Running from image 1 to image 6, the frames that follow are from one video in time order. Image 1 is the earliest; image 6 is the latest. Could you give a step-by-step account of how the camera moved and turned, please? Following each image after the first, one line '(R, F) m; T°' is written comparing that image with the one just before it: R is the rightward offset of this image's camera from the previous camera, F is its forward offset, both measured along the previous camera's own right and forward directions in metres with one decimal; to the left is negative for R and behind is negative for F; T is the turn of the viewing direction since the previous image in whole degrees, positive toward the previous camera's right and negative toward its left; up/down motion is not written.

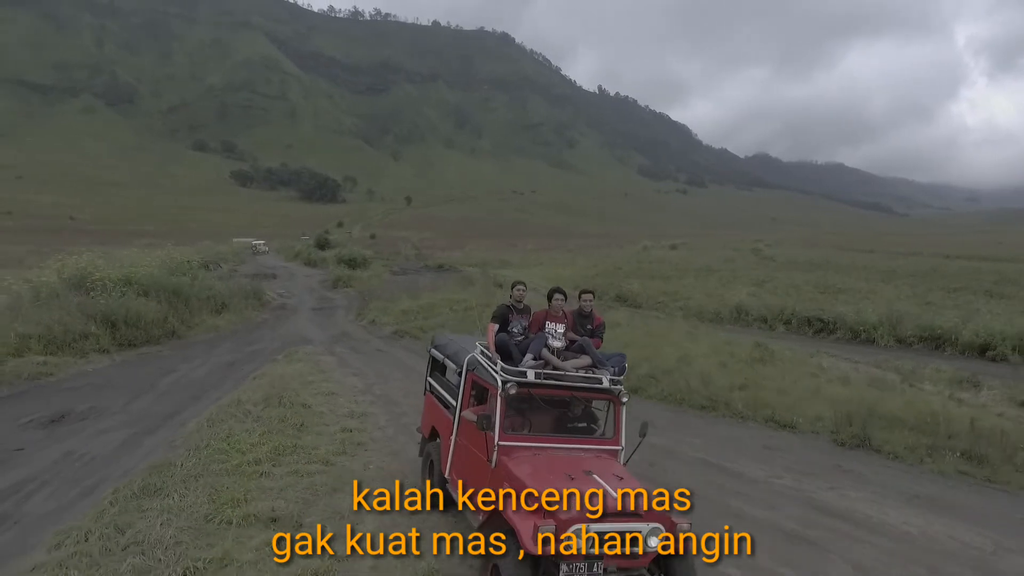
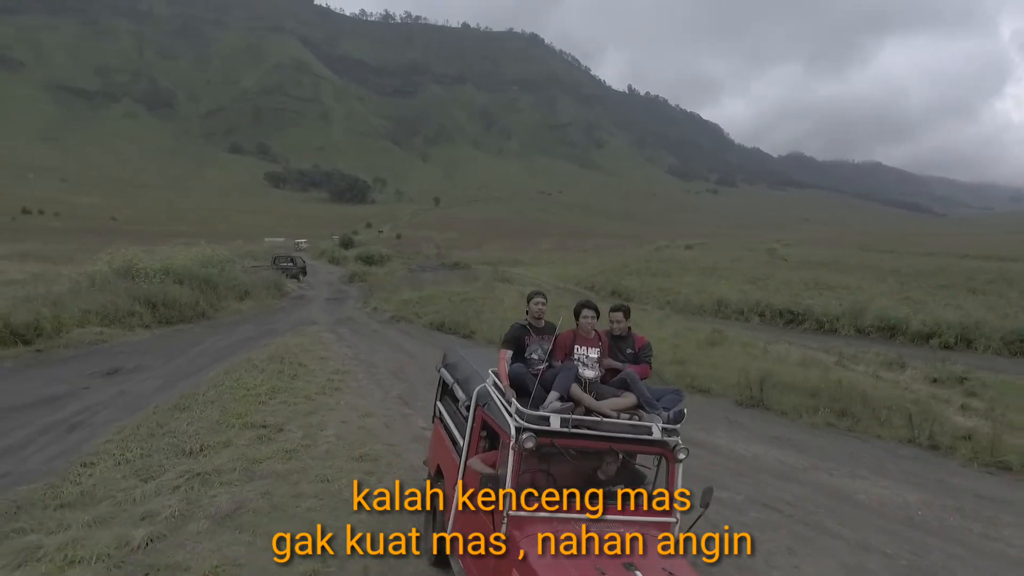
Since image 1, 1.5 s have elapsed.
(+1.9, -3.1) m; -3°
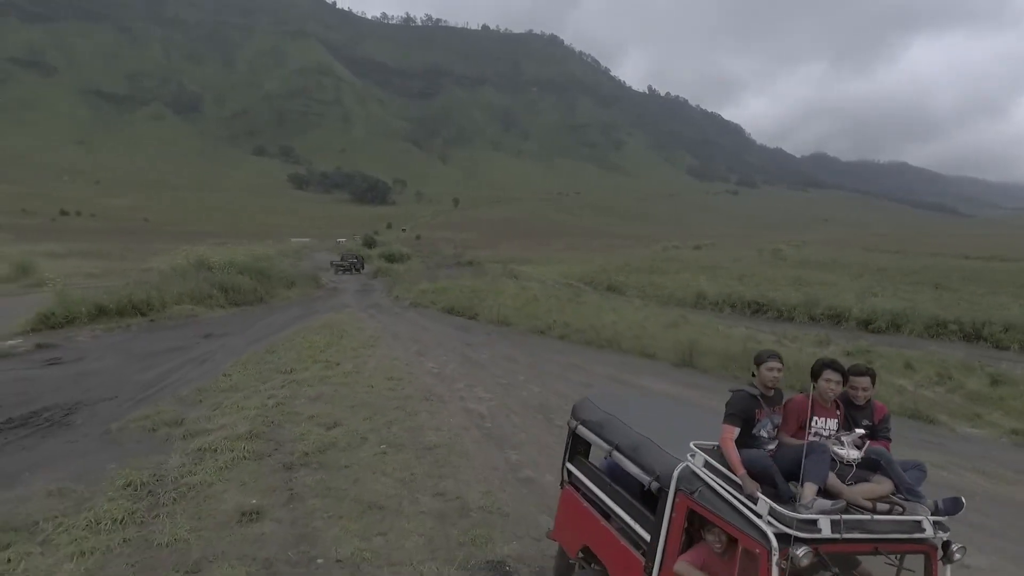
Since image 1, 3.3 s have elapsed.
(+1.0, -5.3) m; -2°
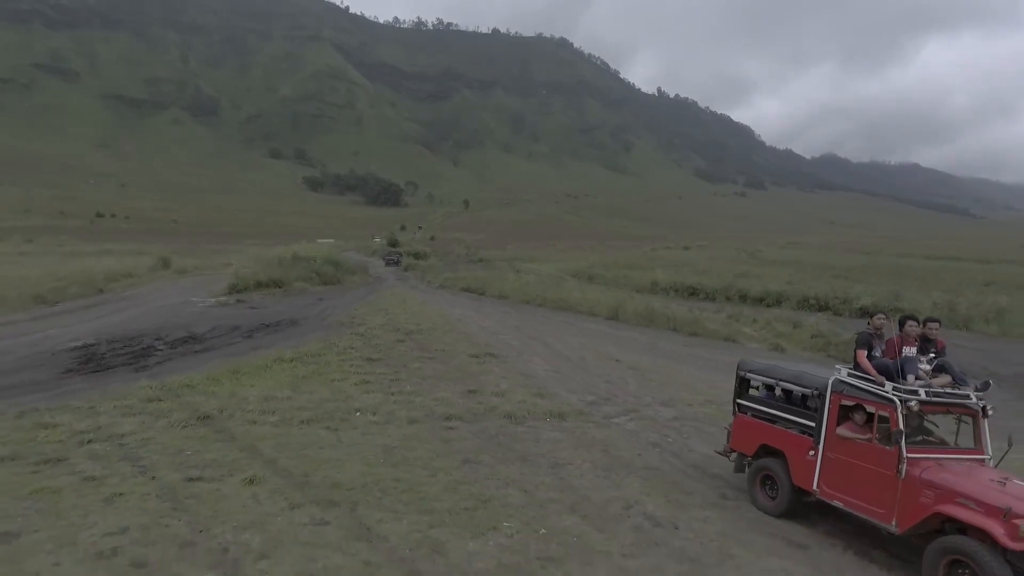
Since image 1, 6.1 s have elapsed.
(+0.8, -13.3) m; -1°
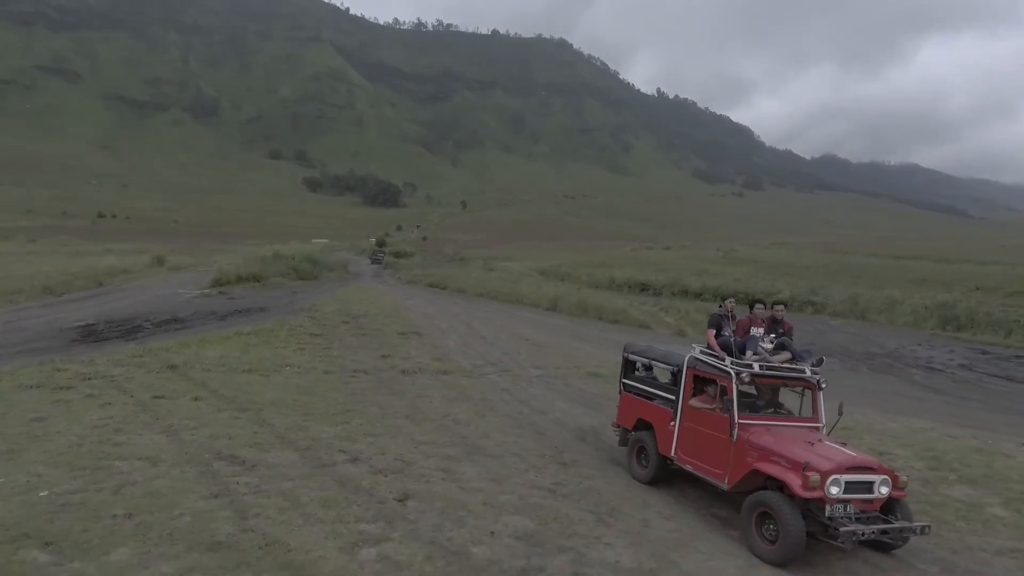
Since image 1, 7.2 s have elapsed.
(+3.1, -4.5) m; 0°
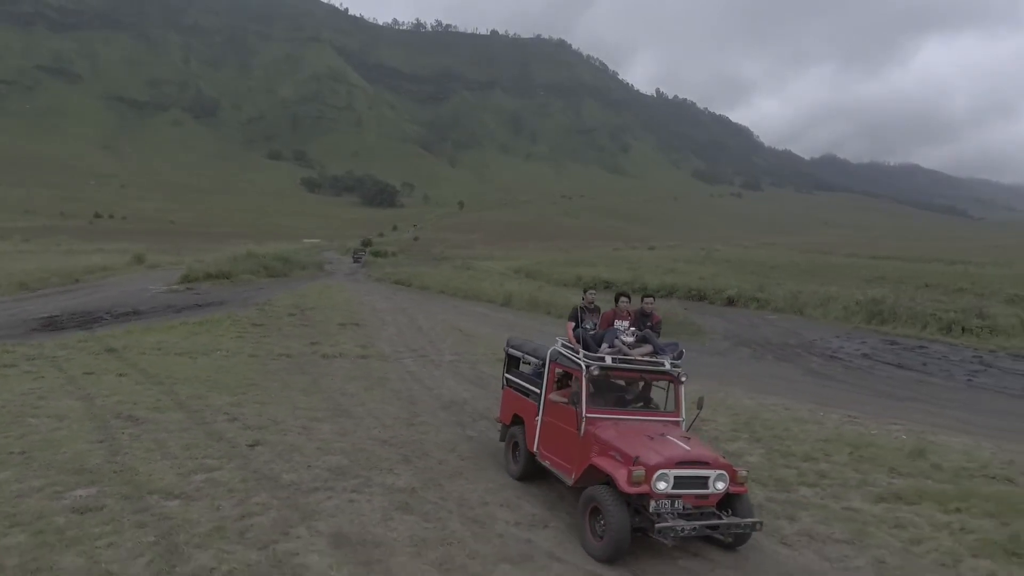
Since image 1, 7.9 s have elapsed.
(+2.9, -2.0) m; 0°
